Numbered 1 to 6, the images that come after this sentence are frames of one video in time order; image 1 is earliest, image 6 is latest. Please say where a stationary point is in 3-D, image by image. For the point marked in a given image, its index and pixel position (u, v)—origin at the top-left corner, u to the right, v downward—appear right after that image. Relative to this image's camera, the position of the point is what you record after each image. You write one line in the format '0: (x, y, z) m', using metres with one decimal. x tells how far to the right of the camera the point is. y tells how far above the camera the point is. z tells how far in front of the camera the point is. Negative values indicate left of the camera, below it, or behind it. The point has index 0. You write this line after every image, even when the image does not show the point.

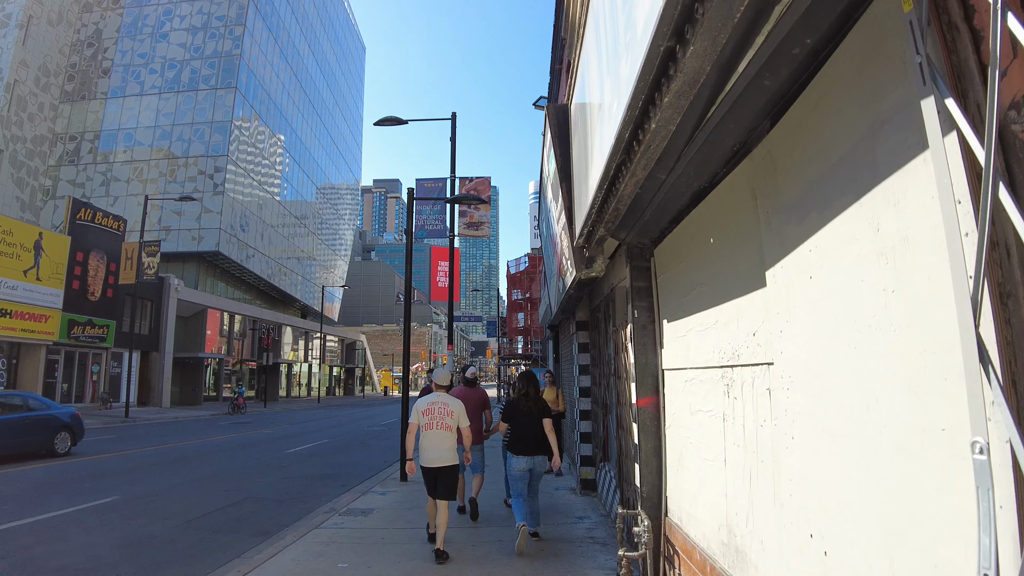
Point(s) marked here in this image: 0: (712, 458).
0: (+1.5, -1.3, +4.4) m
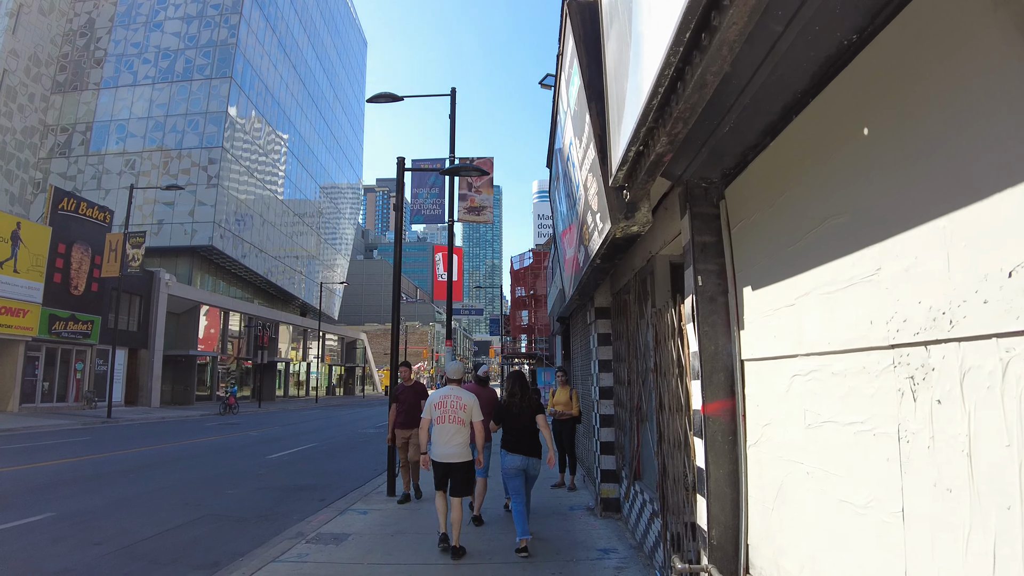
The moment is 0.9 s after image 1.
0: (+1.5, -0.9, +2.6) m
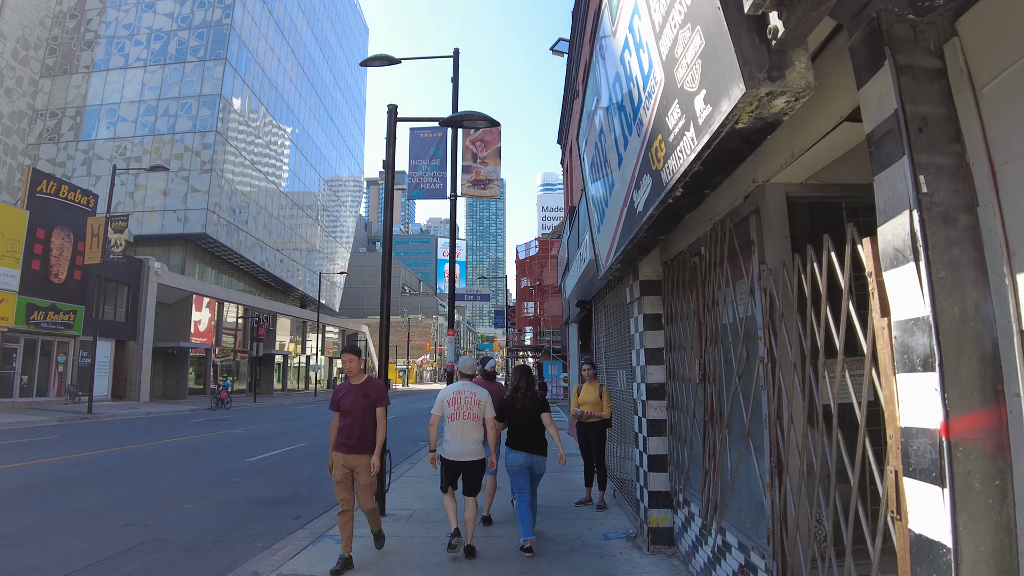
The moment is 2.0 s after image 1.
0: (+1.7, -0.6, +0.6) m
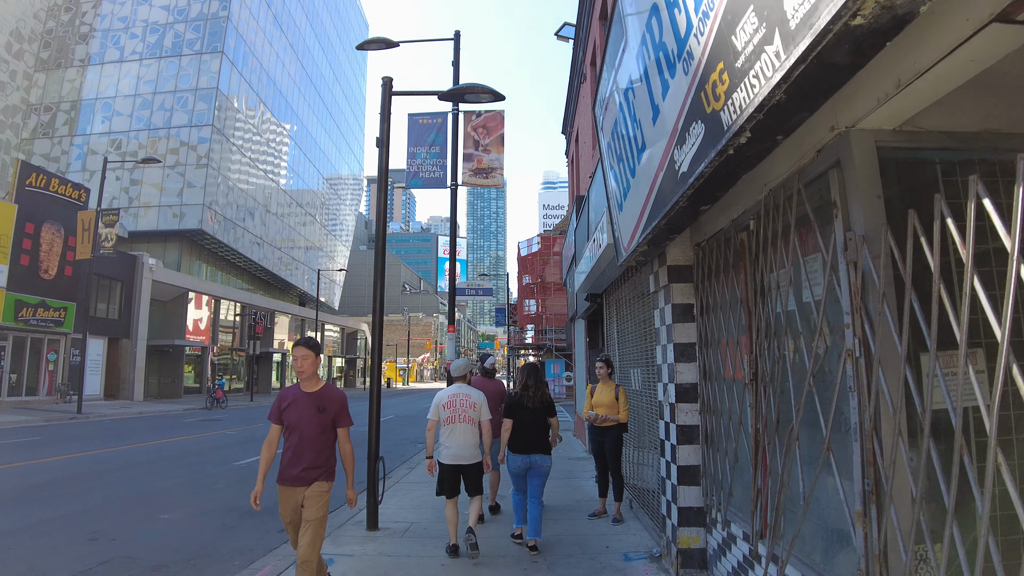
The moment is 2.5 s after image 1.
0: (+1.8, -0.5, -0.2) m
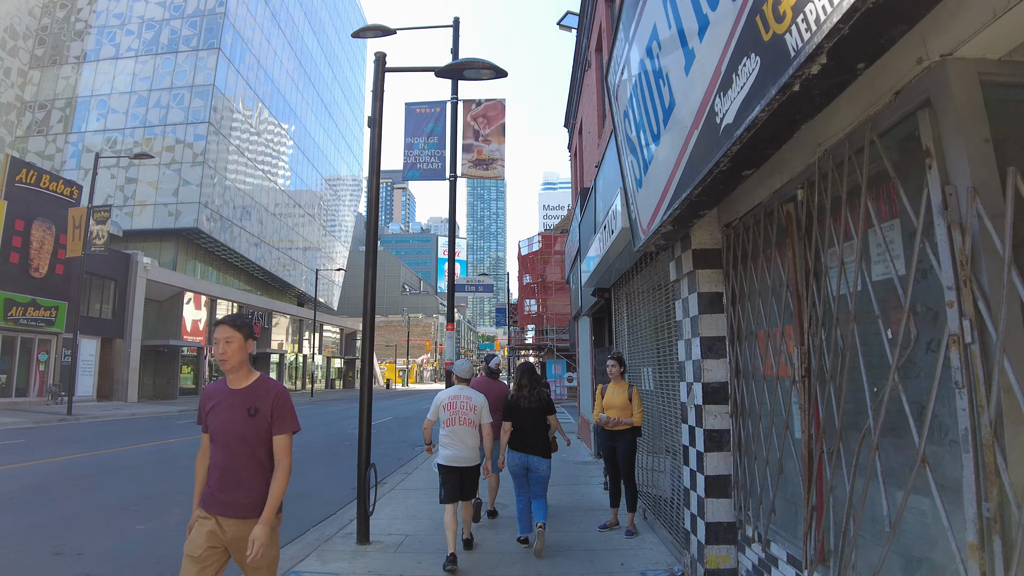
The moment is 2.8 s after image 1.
0: (+1.8, -0.4, -0.8) m
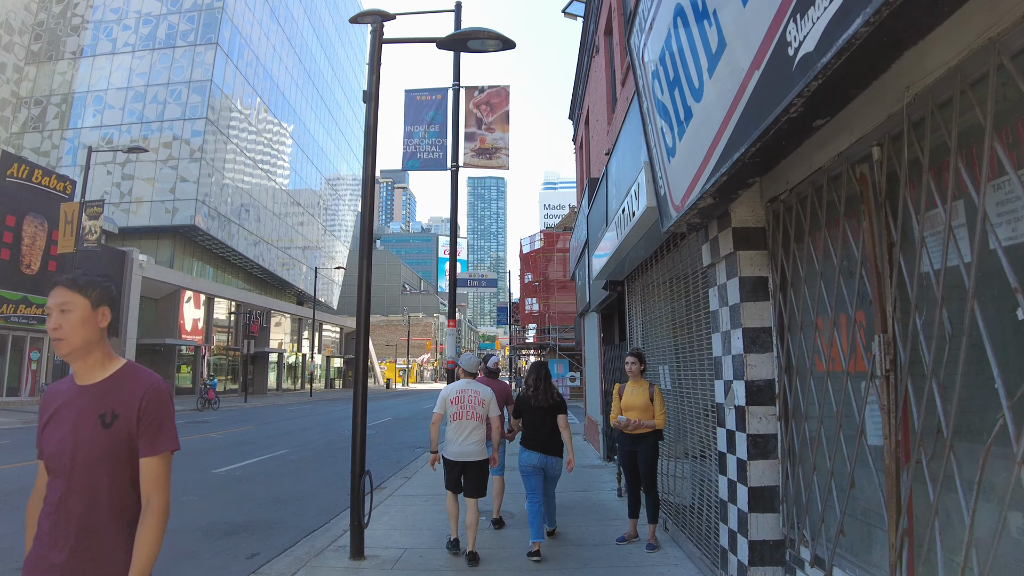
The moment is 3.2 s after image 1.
0: (+1.9, -0.3, -1.4) m
